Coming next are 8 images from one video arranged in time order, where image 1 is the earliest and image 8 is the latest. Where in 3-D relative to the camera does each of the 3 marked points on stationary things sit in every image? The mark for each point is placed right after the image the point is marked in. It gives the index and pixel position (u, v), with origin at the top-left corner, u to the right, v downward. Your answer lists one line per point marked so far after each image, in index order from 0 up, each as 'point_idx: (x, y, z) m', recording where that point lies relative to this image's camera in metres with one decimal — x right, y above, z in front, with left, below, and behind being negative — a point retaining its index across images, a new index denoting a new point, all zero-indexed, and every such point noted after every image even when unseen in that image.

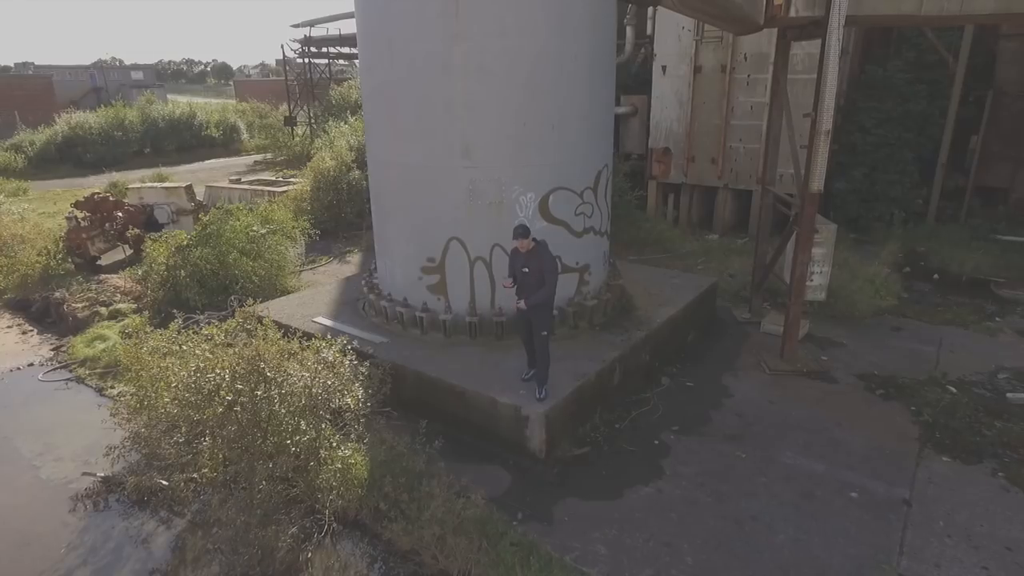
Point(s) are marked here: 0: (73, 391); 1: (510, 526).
0: (-2.8, -0.7, +4.1) m
1: (0.0, -1.0, +2.6) m
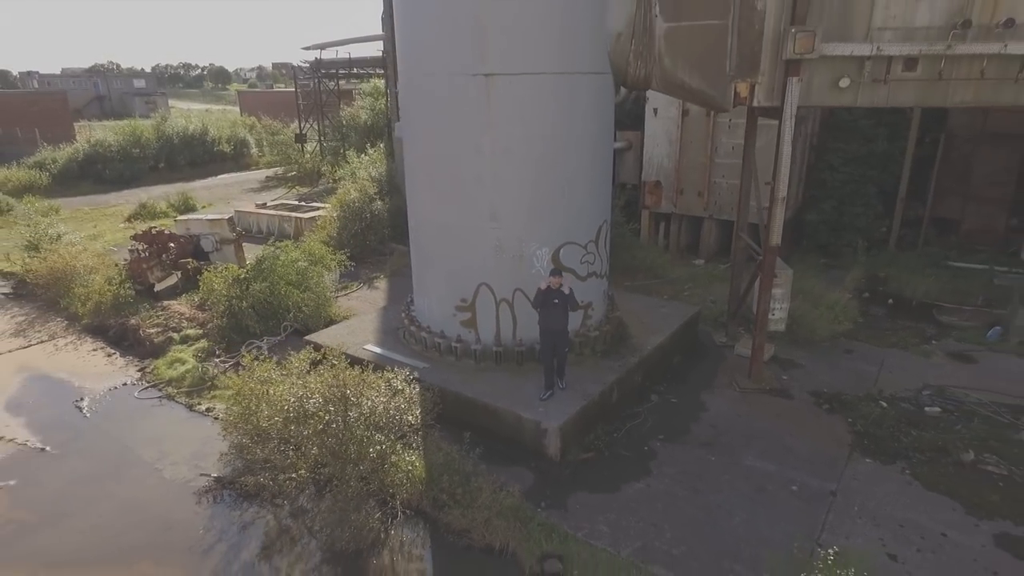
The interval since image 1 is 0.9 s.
0: (-2.7, -0.9, +5.0) m
1: (+0.1, -1.3, +3.5) m
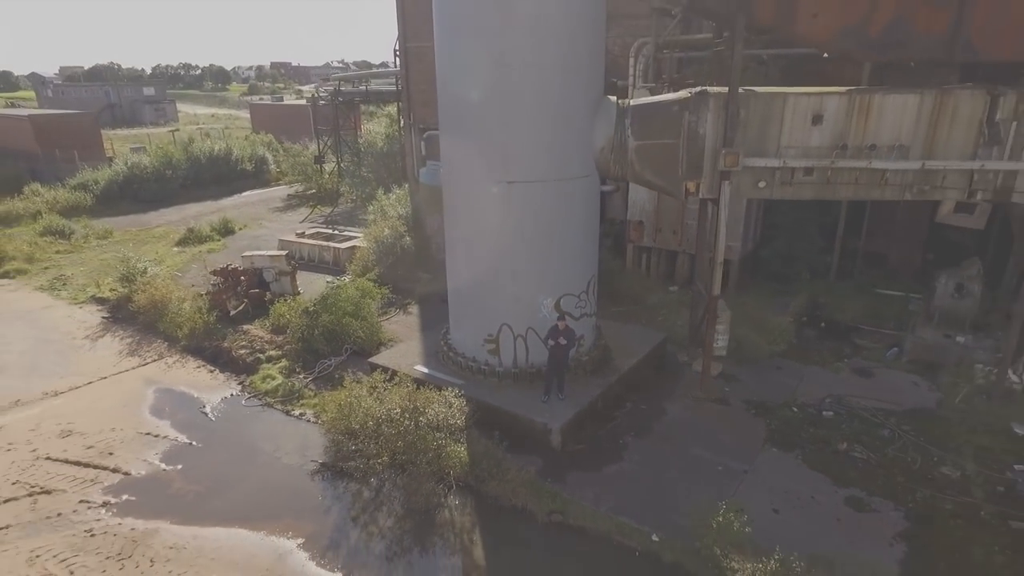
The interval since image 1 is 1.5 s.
0: (-2.5, -1.3, +6.7) m
1: (+0.3, -1.6, +5.3) m
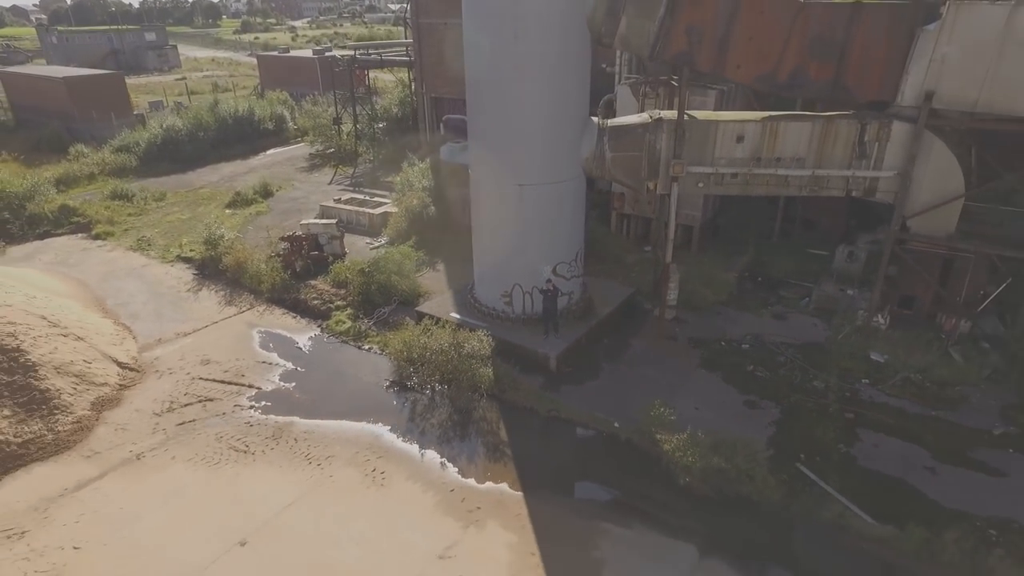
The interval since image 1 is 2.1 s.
0: (-2.4, -0.9, +9.3) m
1: (+0.4, -1.3, +7.9) m
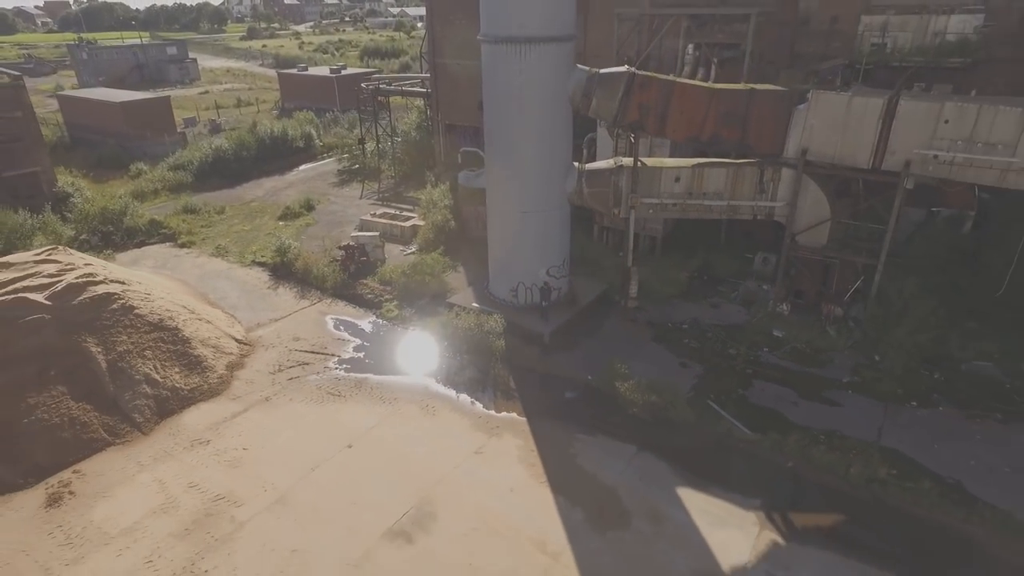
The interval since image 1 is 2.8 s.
0: (-2.3, -0.8, +12.7) m
1: (+0.5, -1.3, +11.3) m
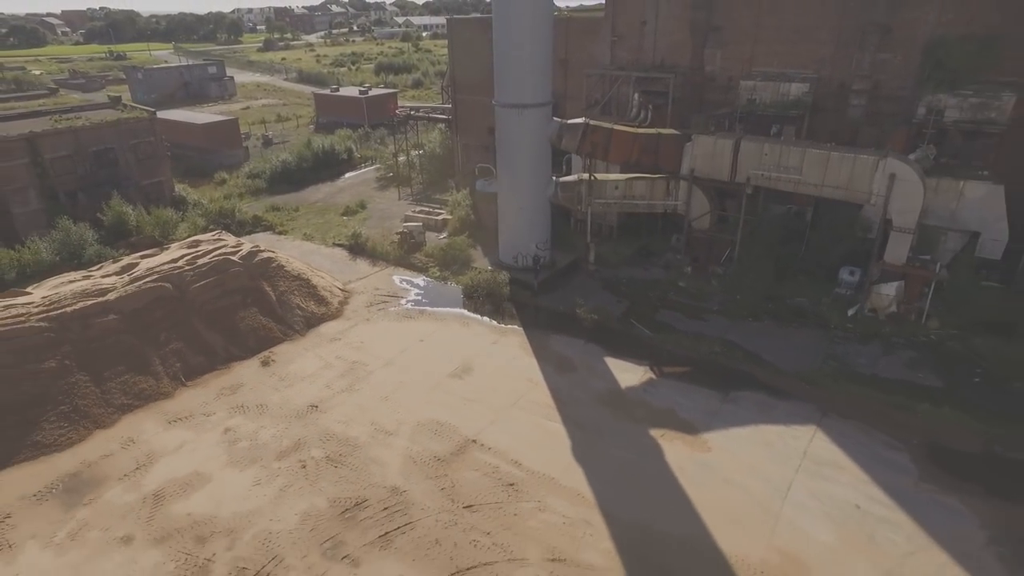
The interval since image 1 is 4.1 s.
0: (-2.2, +0.1, +19.6) m
1: (+0.6, -0.3, +18.2) m
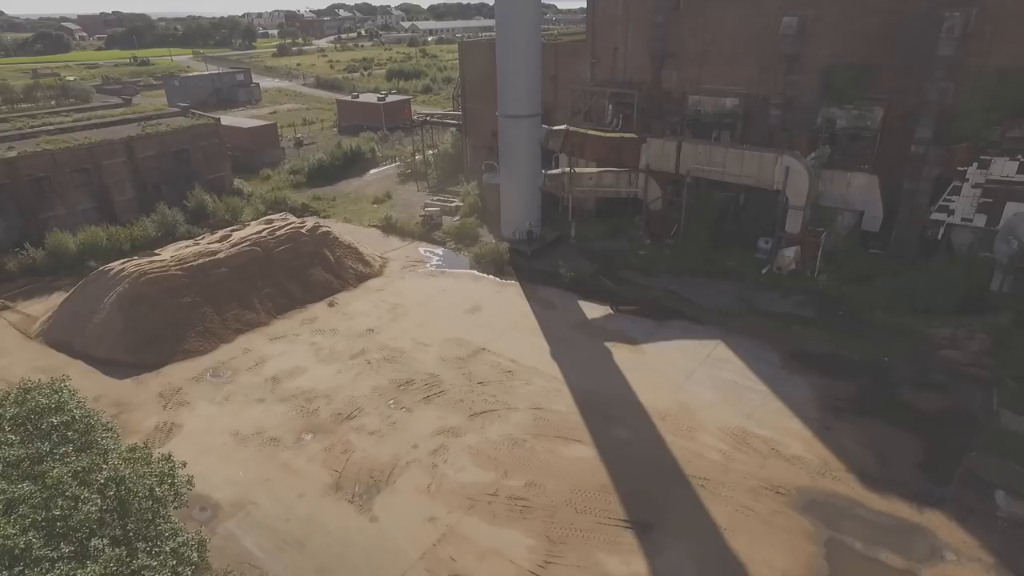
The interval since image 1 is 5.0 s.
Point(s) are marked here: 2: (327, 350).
0: (-2.3, +1.4, +25.2) m
1: (+0.5, +0.9, +23.9) m
2: (-5.3, -1.8, +18.1) m
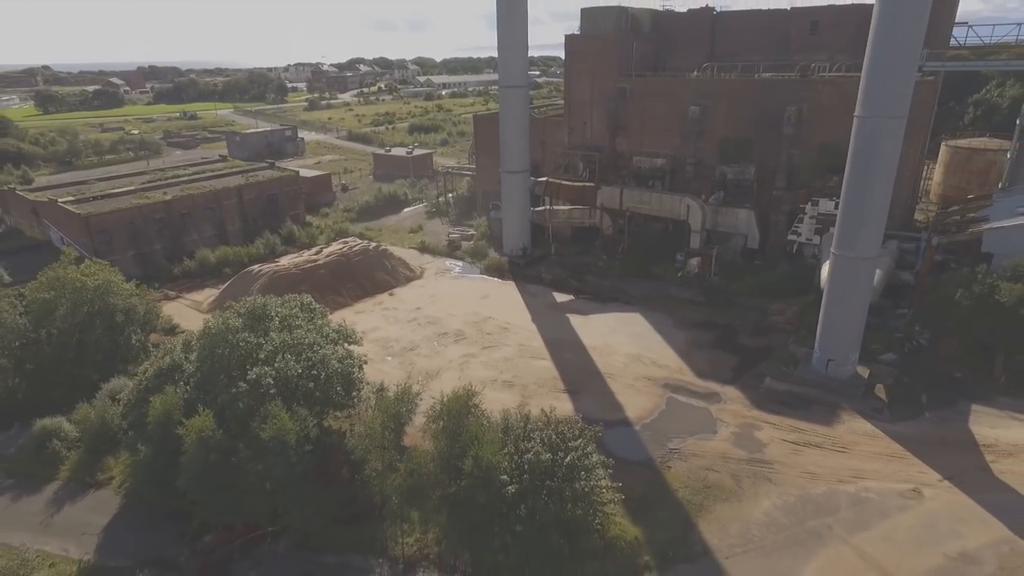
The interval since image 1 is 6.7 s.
0: (-2.3, +1.3, +36.2) m
1: (+0.4, +0.9, +34.7) m
2: (-5.5, -1.4, +28.9) m
